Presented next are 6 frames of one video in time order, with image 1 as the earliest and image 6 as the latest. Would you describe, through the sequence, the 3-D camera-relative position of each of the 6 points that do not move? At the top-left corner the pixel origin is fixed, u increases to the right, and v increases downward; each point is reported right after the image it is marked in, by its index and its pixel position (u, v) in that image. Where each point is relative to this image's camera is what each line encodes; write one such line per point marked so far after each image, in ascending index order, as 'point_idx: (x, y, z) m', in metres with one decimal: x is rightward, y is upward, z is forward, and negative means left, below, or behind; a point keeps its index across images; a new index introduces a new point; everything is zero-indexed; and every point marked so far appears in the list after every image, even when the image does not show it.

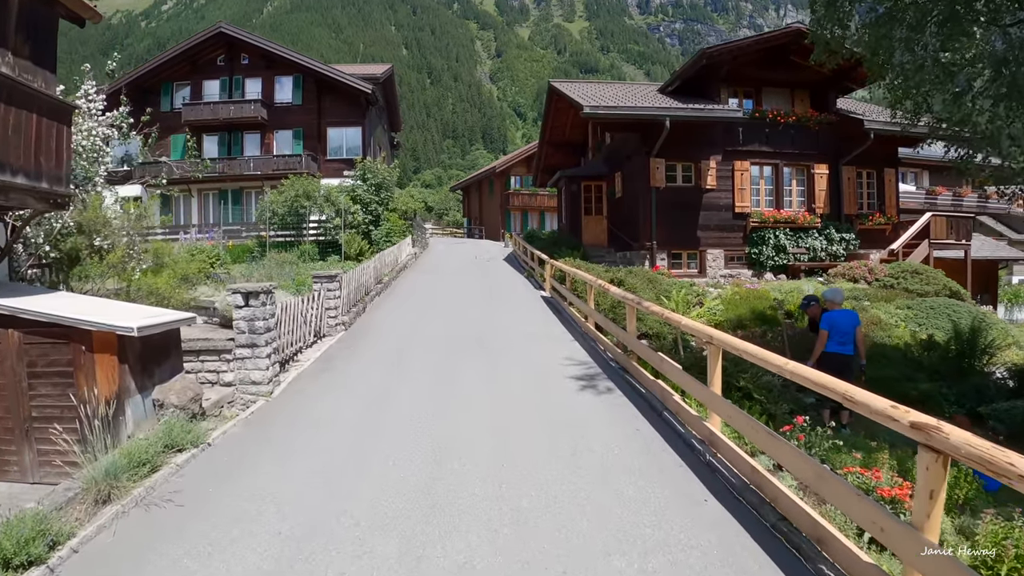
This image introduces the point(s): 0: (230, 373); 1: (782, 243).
0: (-3.0, -0.9, +7.8) m
1: (+6.5, +1.1, +17.6) m
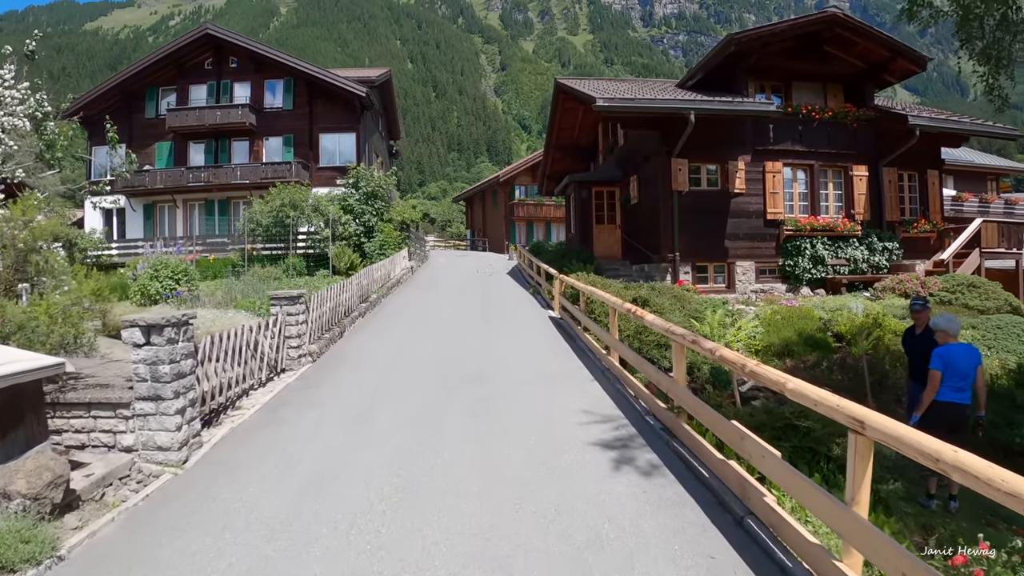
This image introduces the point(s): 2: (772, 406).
0: (-3.0, -1.2, +5.8) m
1: (+6.6, +0.7, +15.6) m
2: (+2.0, -0.9, +5.6) m
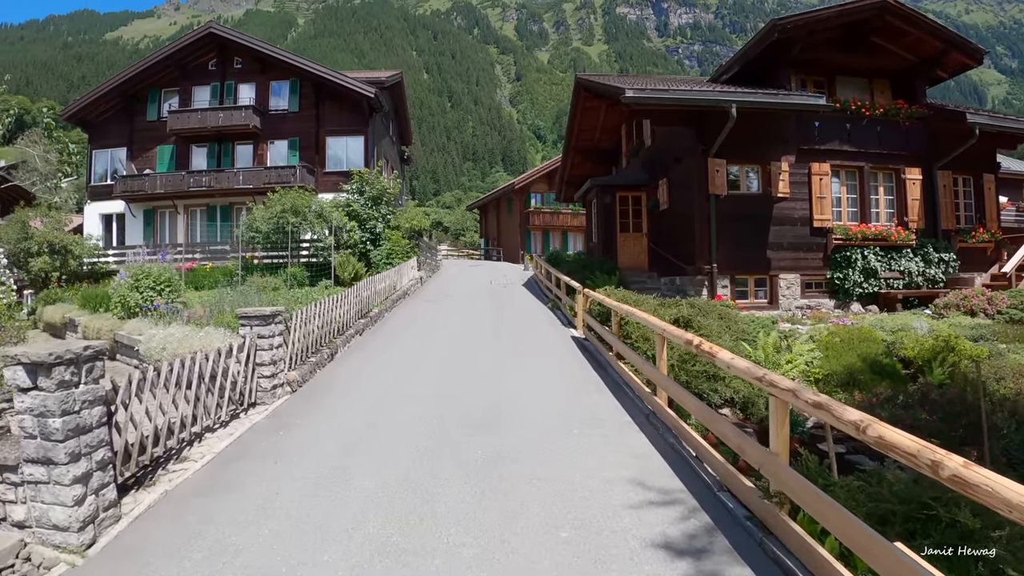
0: (-2.9, -1.3, +4.3) m
1: (+6.9, +0.4, +14.0) m
2: (+2.1, -1.1, +4.0) m
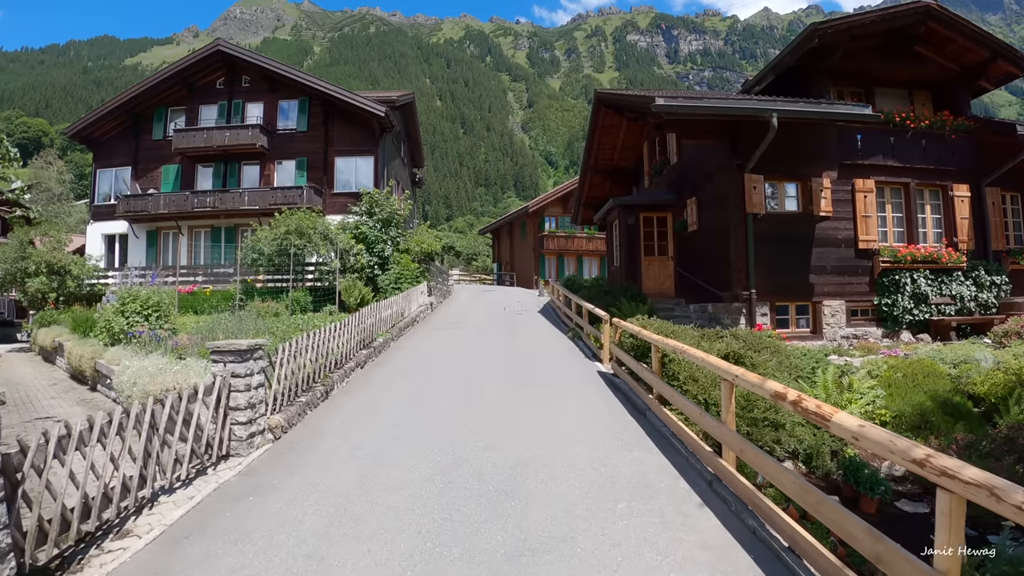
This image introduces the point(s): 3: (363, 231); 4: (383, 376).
0: (-2.8, -1.5, +3.2) m
1: (+7.2, 0.0, +12.7) m
2: (+2.2, -1.2, +2.8) m
3: (-3.9, +1.5, +19.2) m
4: (-1.6, -1.1, +9.1) m
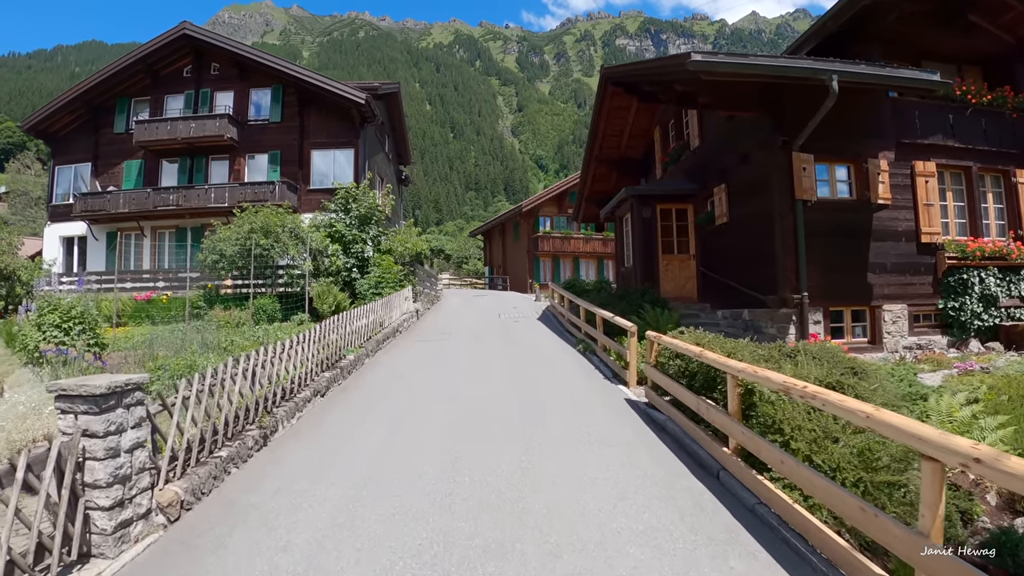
0: (-2.7, -1.5, +1.1) m
1: (+7.2, -0.1, +10.8) m
2: (+2.3, -1.2, +0.8) m
3: (-4.0, +1.4, +17.1) m
4: (-1.6, -1.2, +7.1) m
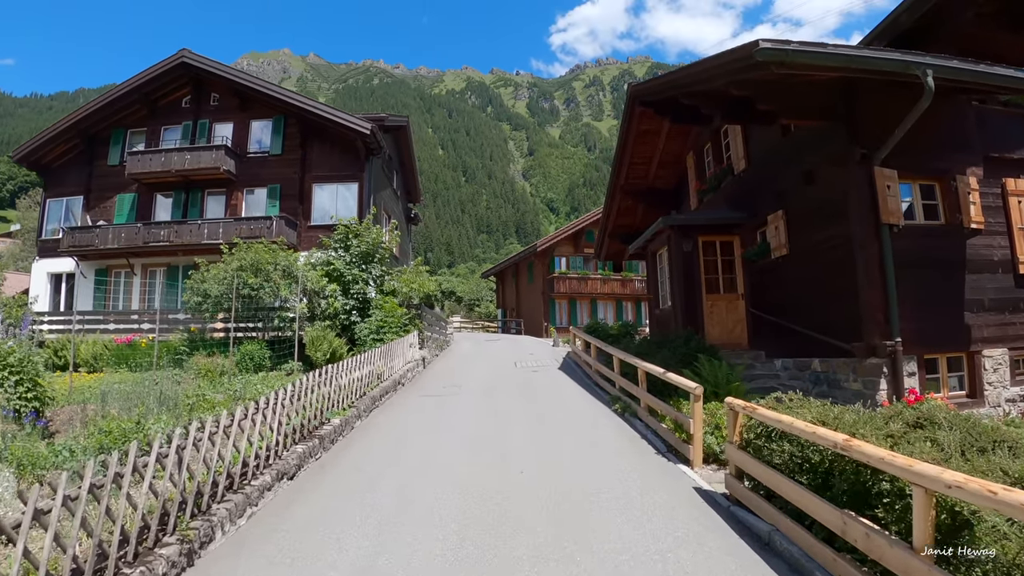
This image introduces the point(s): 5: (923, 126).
0: (-2.6, -1.5, -0.6) m
1: (+7.4, -0.6, +9.0) m
2: (+2.5, -1.2, -1.0) m
3: (-3.7, +0.4, +15.5) m
4: (-1.4, -1.5, +5.3) m
5: (+5.0, +1.9, +8.8) m
